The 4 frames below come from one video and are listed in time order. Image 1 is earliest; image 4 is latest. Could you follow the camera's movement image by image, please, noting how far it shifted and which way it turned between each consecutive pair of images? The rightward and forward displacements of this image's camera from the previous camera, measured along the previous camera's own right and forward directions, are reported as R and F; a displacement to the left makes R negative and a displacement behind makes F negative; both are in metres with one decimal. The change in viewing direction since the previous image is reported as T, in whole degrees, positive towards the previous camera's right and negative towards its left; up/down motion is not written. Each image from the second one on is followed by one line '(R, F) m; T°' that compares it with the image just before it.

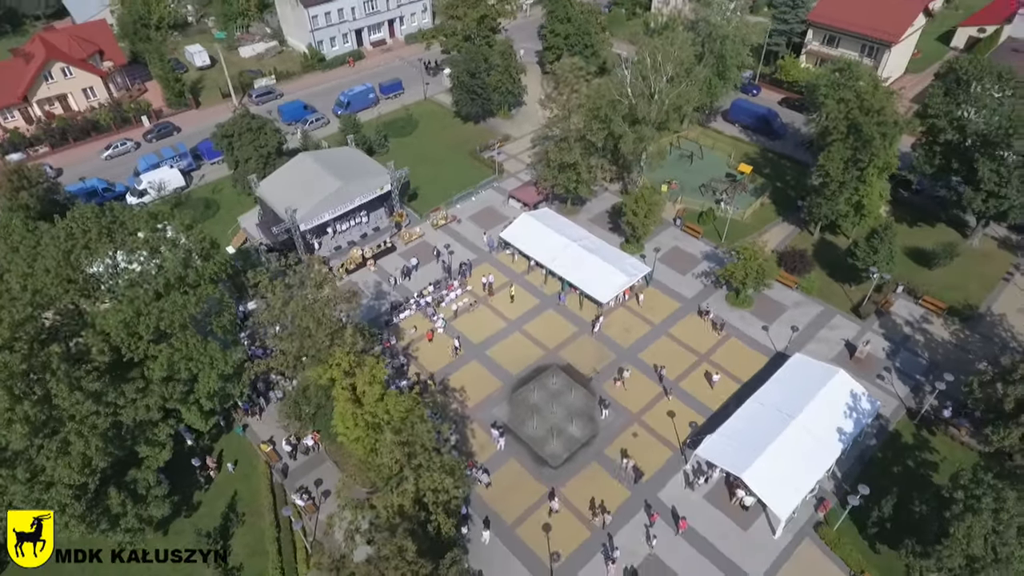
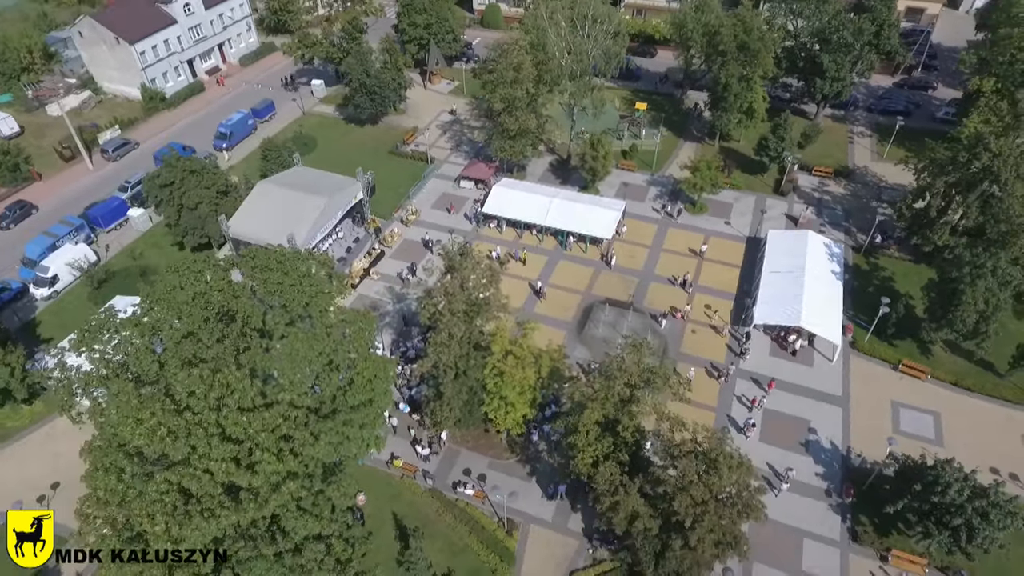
(-18.1, +0.4) m; +19°
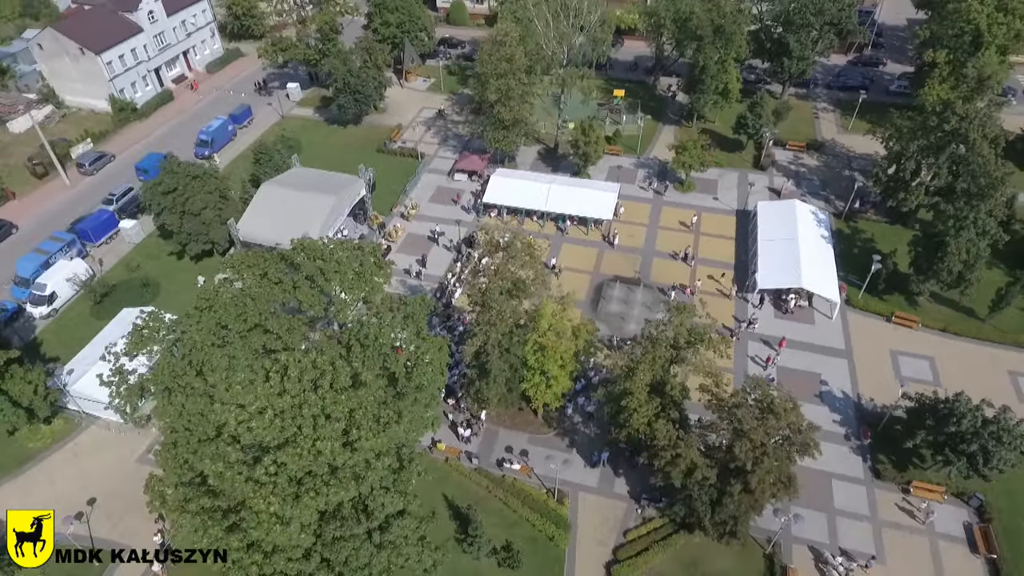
(-4.8, -1.0) m; +4°
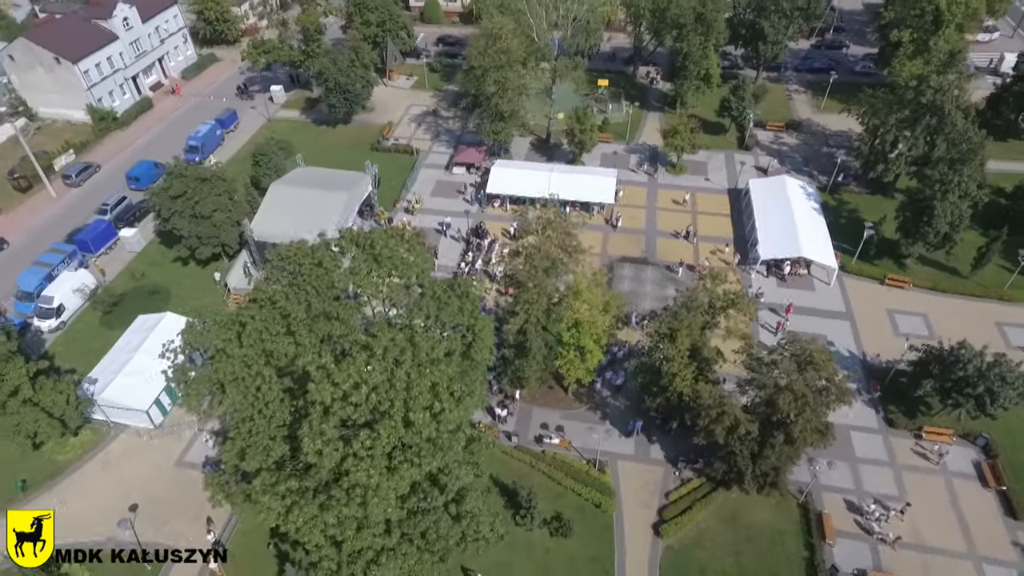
(-4.3, -1.0) m; +4°
